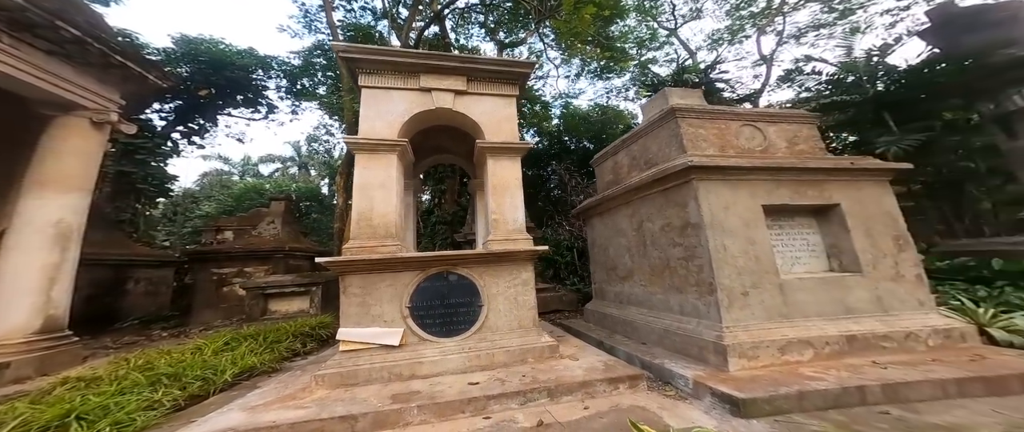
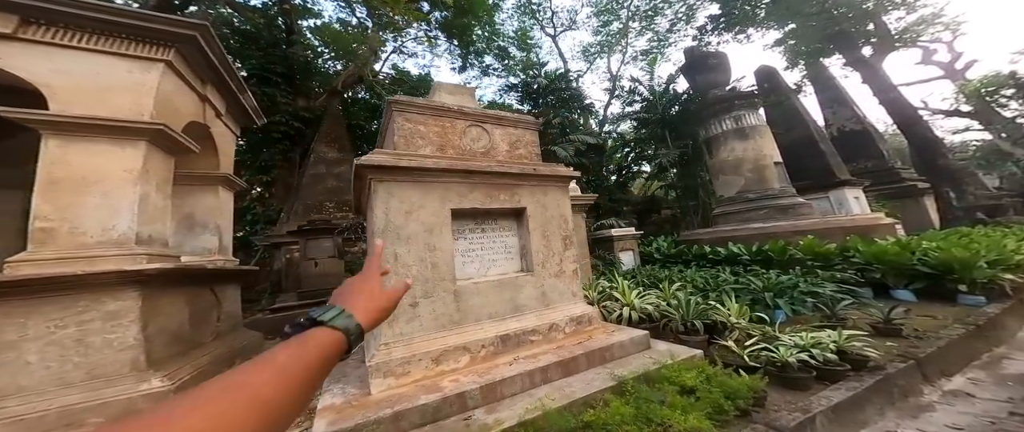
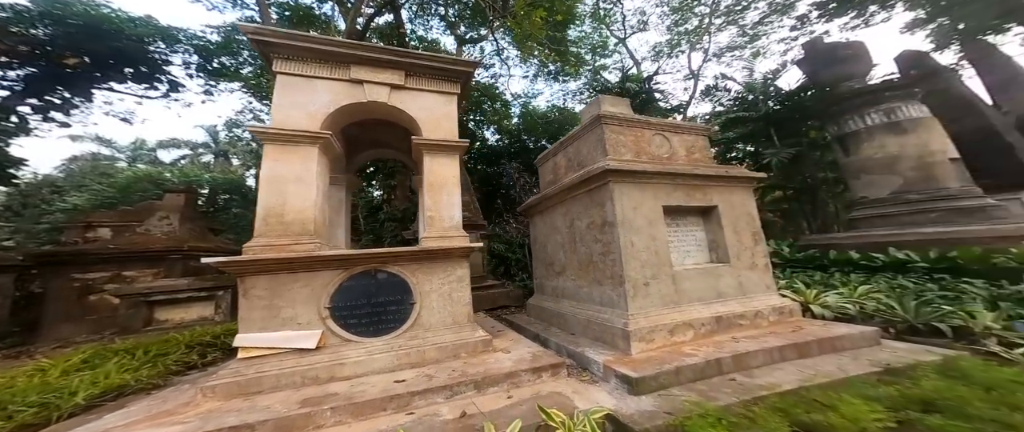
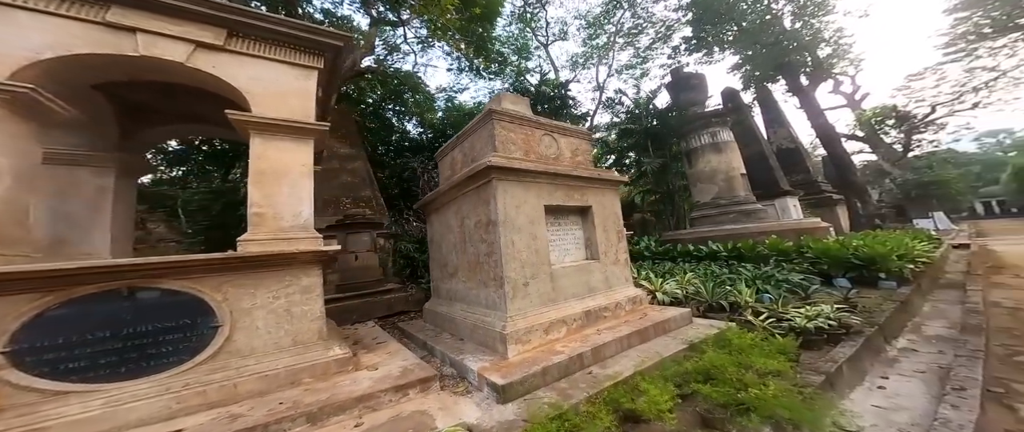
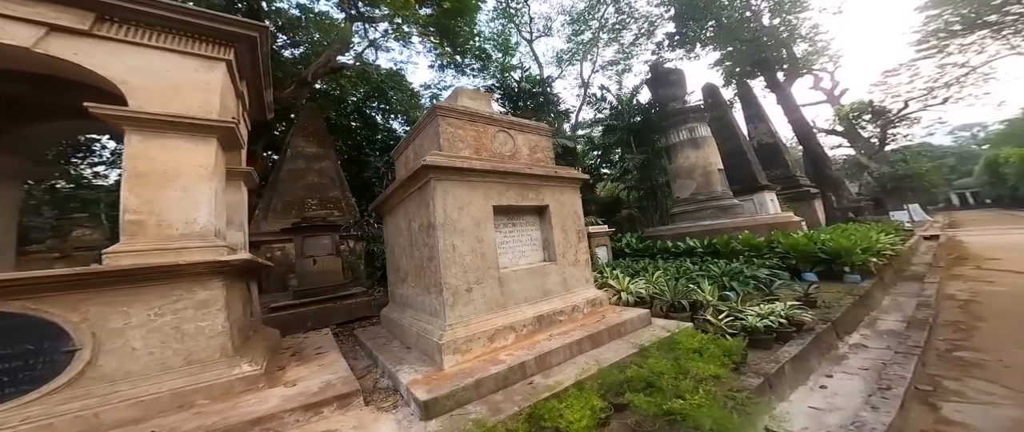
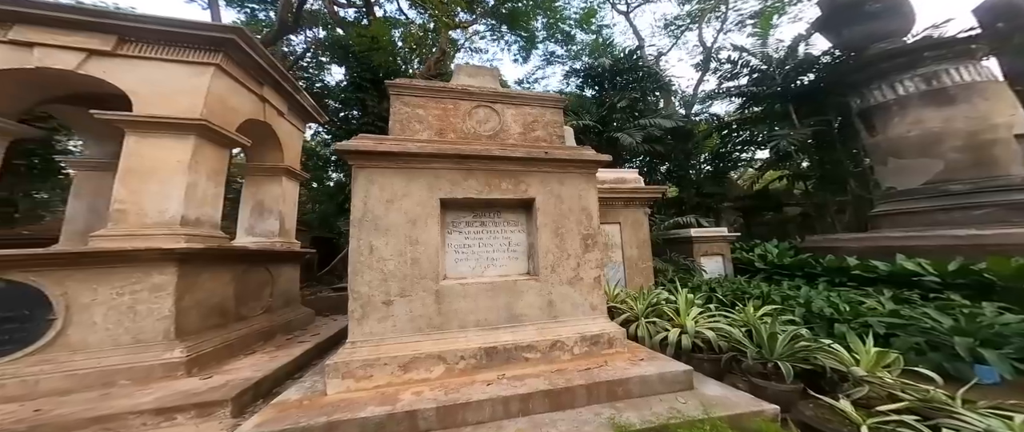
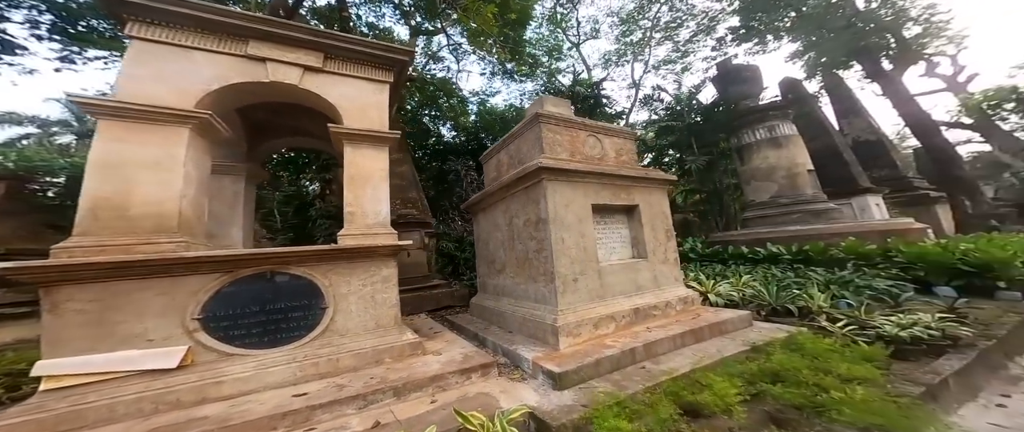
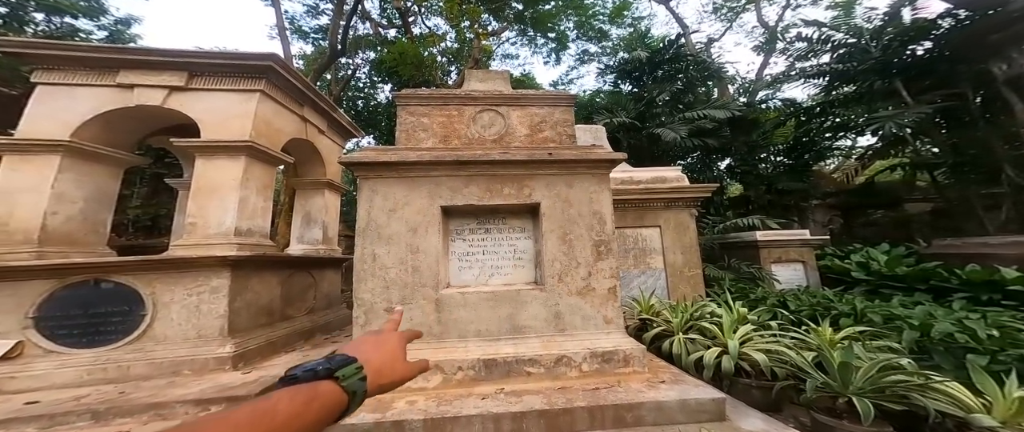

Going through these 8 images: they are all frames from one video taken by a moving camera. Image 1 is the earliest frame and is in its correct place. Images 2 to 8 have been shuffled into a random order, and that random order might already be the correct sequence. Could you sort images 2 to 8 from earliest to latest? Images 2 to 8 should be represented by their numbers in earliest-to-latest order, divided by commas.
3, 7, 4, 5, 2, 6, 8
